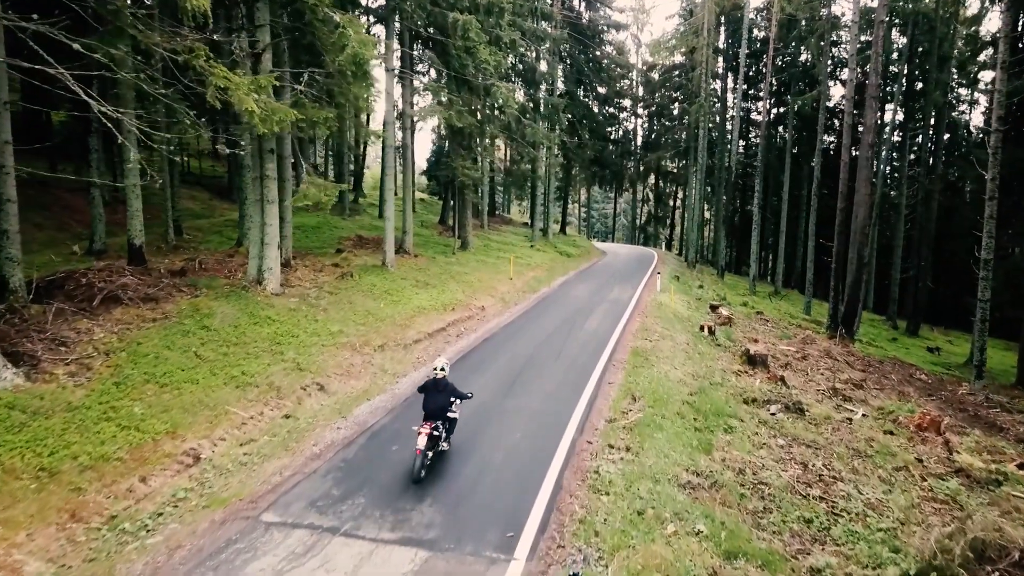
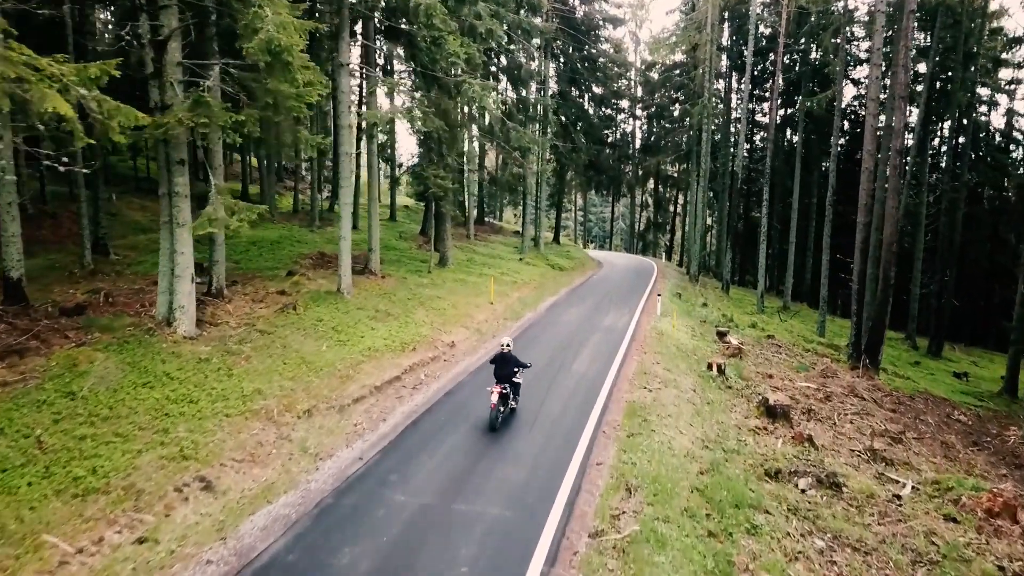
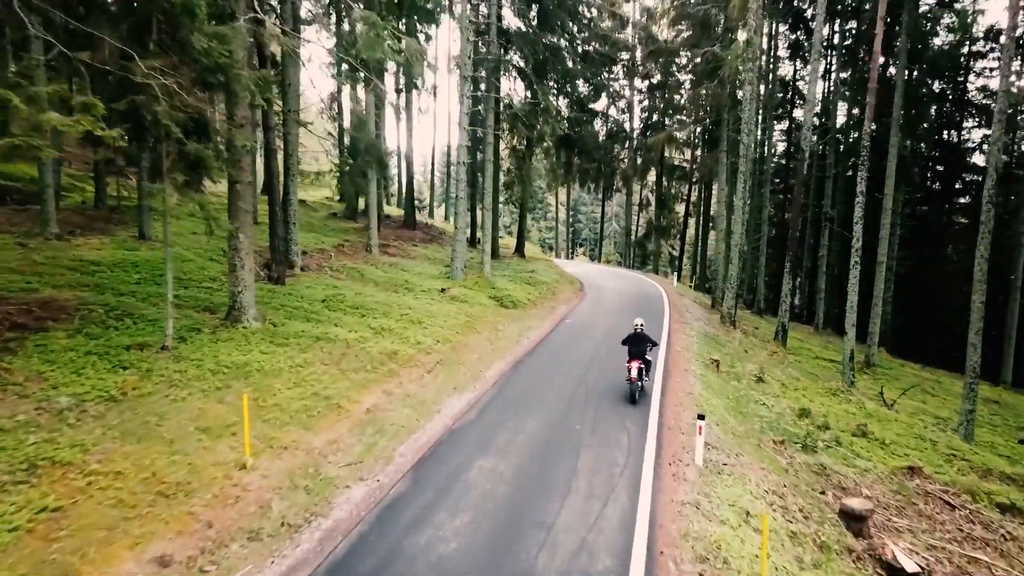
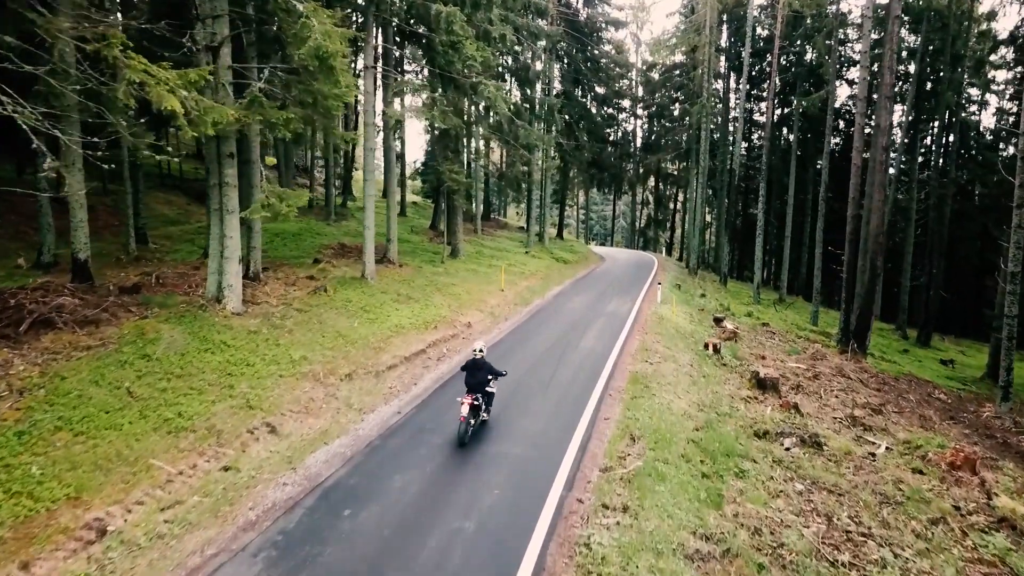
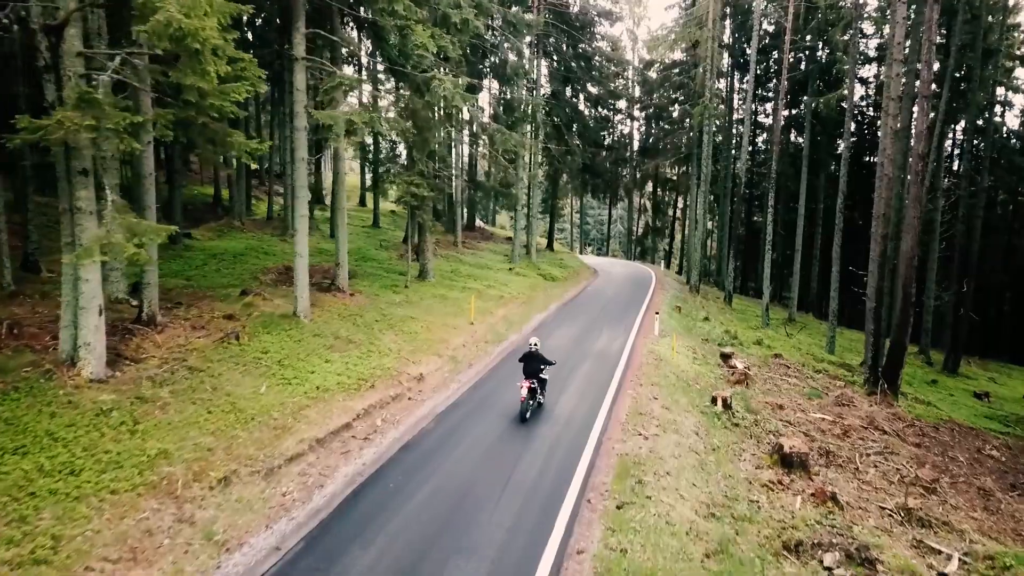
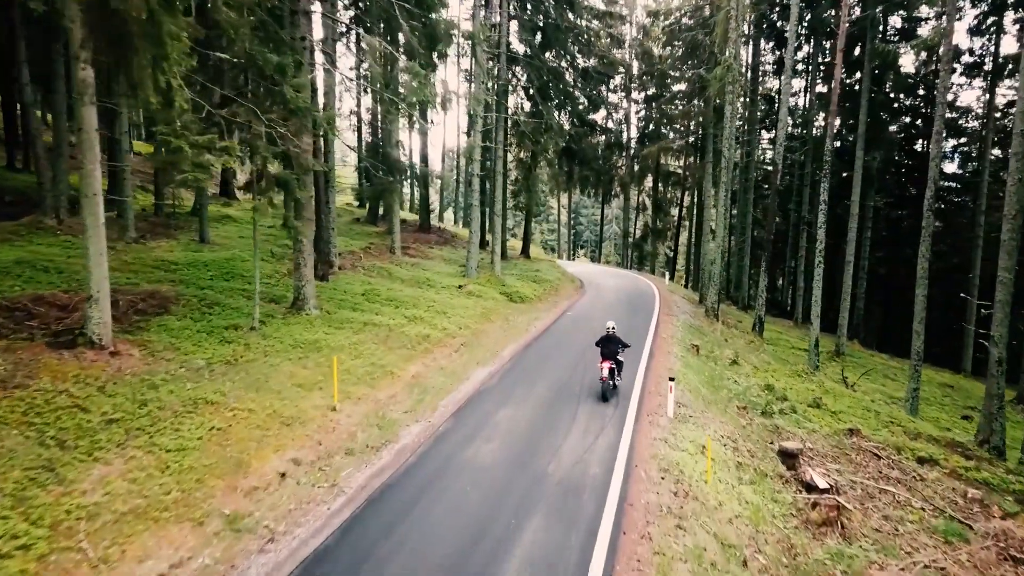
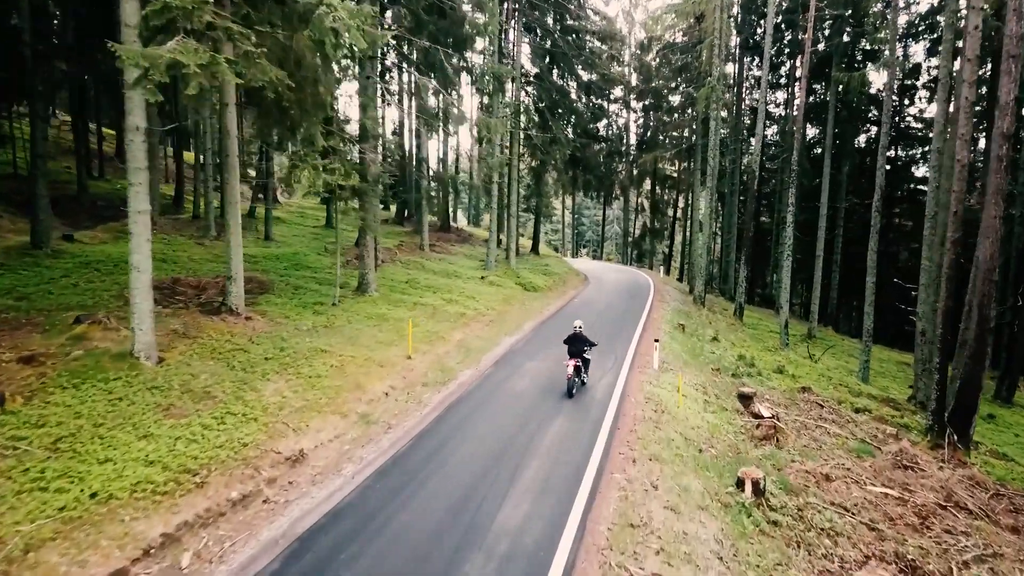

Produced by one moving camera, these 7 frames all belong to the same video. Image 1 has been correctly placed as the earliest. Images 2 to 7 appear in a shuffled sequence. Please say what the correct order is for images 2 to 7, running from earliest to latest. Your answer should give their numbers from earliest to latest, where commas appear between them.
4, 2, 5, 7, 6, 3
